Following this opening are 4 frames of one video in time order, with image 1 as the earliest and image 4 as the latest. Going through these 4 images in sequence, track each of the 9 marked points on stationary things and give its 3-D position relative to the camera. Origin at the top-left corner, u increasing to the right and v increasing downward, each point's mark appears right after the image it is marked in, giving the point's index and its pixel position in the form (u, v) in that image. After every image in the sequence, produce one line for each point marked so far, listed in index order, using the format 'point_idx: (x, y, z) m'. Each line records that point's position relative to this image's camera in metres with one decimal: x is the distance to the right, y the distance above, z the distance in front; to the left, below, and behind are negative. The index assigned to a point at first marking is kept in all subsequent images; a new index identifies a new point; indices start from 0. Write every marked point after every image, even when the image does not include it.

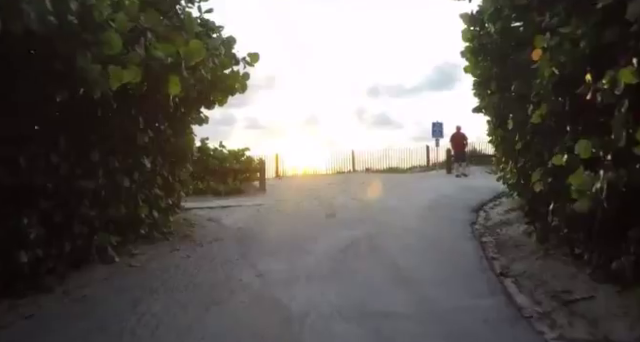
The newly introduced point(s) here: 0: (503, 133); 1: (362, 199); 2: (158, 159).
0: (+2.3, +0.5, +6.5) m
1: (+0.8, -0.5, +10.0) m
2: (-1.9, +0.1, +6.1) m
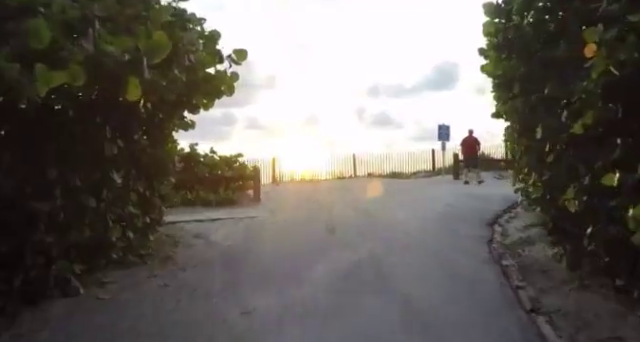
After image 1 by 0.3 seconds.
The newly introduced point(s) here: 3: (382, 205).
0: (+2.3, +0.3, +5.7) m
1: (+0.8, -0.7, +9.2) m
2: (-2.0, 0.0, +5.3) m
3: (+1.2, -0.6, +9.7) m
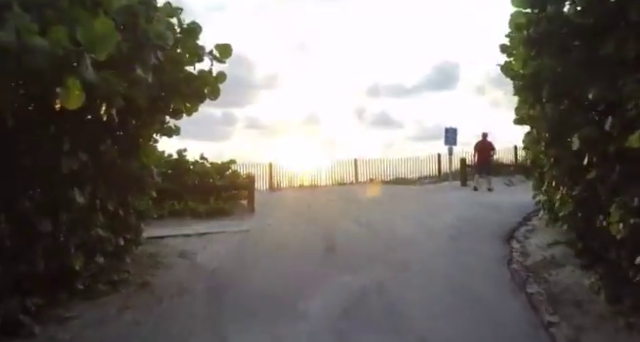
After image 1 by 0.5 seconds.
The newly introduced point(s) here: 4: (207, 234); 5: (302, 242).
0: (+2.3, +0.2, +4.9) m
1: (+0.8, -0.8, +8.4) m
2: (-2.0, -0.2, +4.6) m
3: (+1.2, -0.8, +8.9) m
4: (-1.7, -0.9, +7.7) m
5: (-0.3, -1.0, +7.3) m
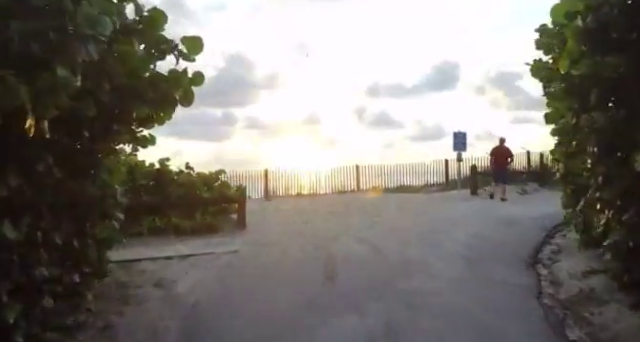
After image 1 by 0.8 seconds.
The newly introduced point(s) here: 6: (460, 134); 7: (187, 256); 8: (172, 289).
0: (+2.3, 0.0, +4.0) m
1: (+0.8, -1.0, +7.5) m
2: (-2.0, -0.3, +3.7) m
3: (+1.1, -1.0, +8.0) m
4: (-1.7, -1.1, +6.8) m
5: (-0.3, -1.2, +6.4) m
6: (+3.3, +0.9, +12.0) m
7: (-1.7, -1.1, +6.7) m
8: (-1.6, -1.3, +5.6) m
